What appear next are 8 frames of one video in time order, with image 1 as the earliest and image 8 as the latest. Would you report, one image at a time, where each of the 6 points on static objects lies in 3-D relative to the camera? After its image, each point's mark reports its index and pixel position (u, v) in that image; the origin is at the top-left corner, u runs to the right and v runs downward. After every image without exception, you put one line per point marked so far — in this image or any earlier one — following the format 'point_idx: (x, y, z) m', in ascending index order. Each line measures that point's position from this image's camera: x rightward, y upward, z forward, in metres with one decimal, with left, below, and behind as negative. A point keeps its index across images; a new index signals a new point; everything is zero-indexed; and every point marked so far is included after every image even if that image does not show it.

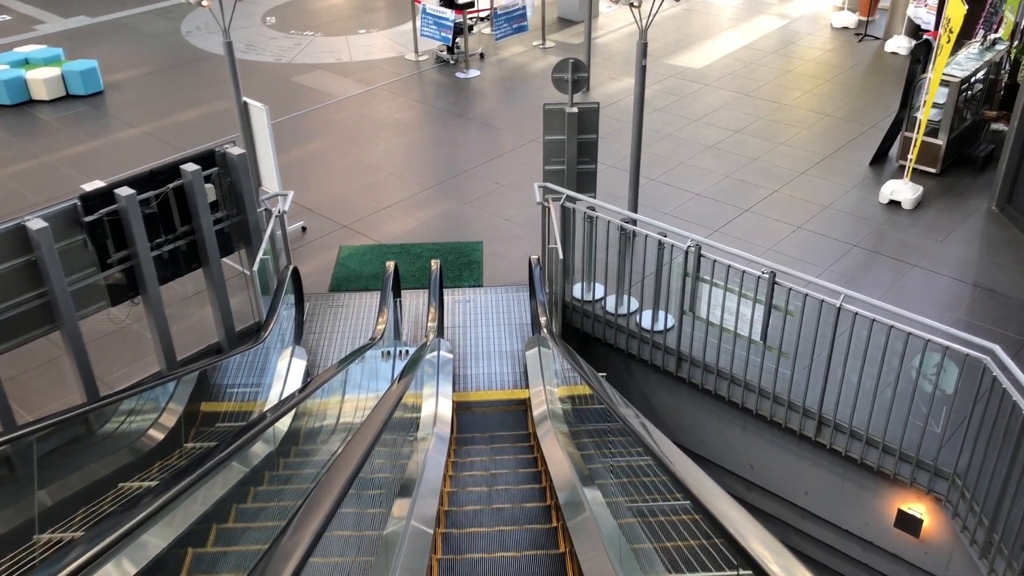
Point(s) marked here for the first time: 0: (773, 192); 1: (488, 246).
0: (+2.9, +1.0, +9.9) m
1: (-0.2, +0.4, +9.1) m
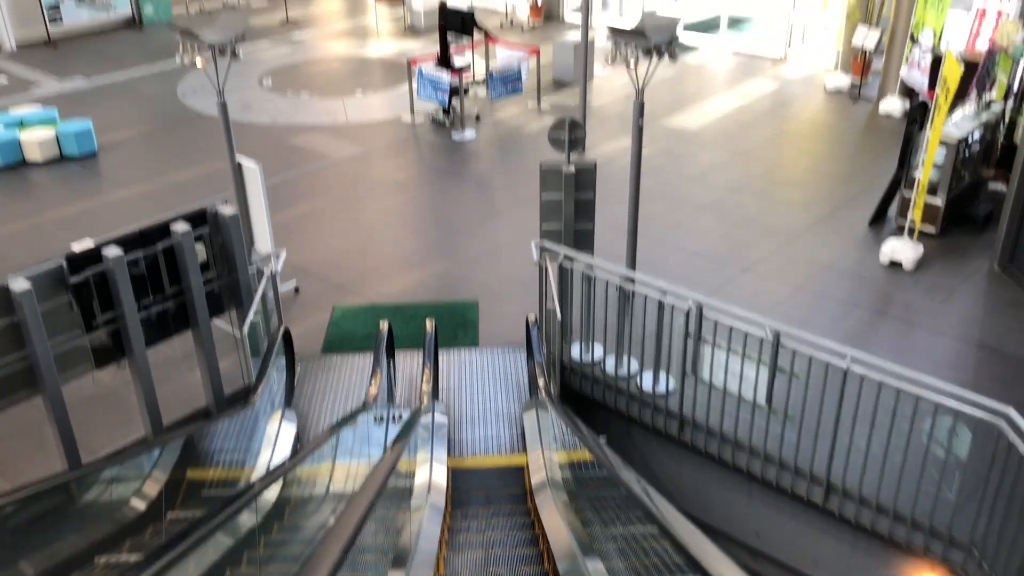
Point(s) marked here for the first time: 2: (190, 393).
0: (+2.8, +0.4, +9.8) m
1: (-0.3, -0.2, +8.9) m
2: (-2.7, -0.9, +7.6) m
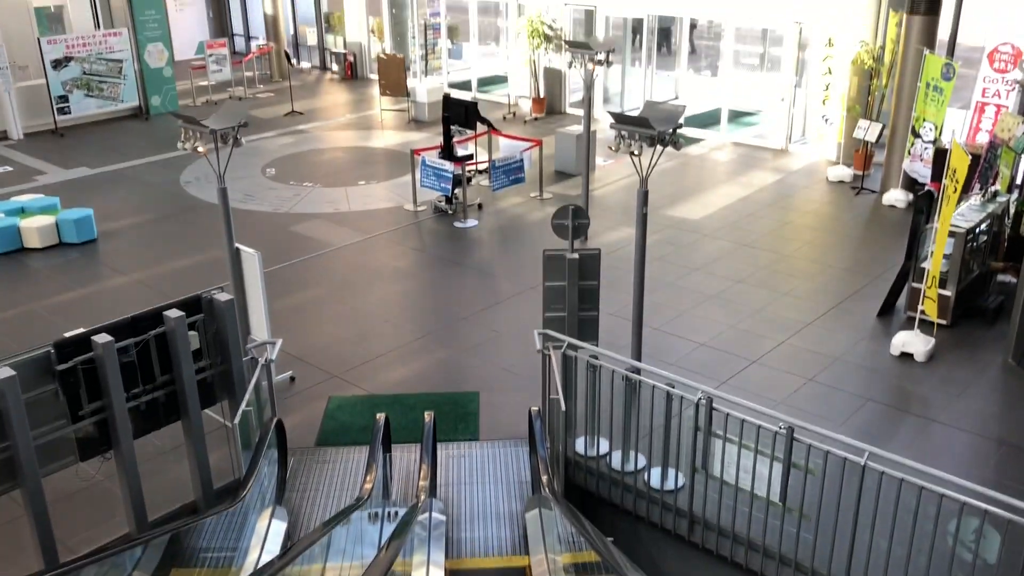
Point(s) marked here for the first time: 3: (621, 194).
0: (+2.8, -0.6, +9.6) m
1: (-0.3, -1.0, +8.6) m
2: (-2.7, -1.6, +7.3) m
3: (+1.7, +1.5, +14.3) m
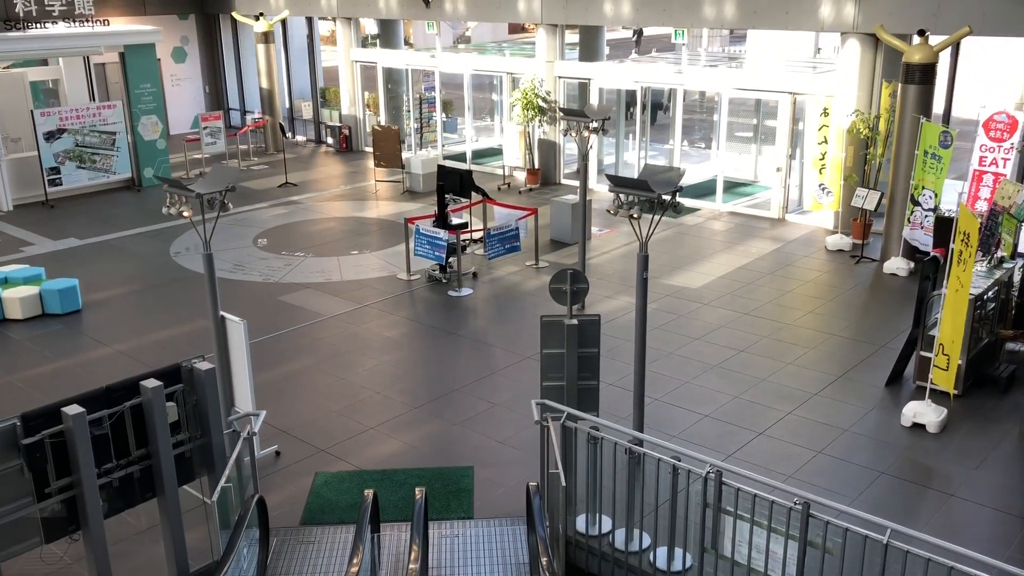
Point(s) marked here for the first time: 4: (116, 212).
0: (+2.8, -1.3, +9.2) m
1: (-0.3, -1.7, +8.2) m
2: (-2.7, -2.1, +6.8) m
3: (+1.6, +0.4, +14.1) m
4: (-7.6, +1.4, +17.3) m
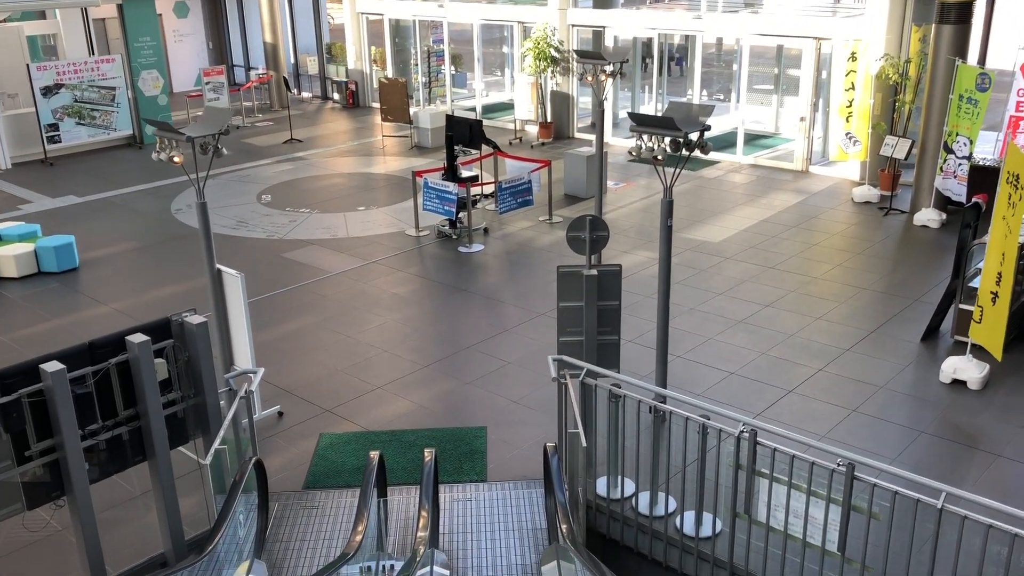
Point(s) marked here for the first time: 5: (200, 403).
0: (+2.9, -0.8, +8.7) m
1: (-0.2, -1.2, +7.8) m
2: (-2.6, -1.8, +6.4) m
3: (+1.8, +1.1, +13.6) m
4: (-7.3, +2.2, +16.8) m
5: (-2.1, -0.8, +6.2) m
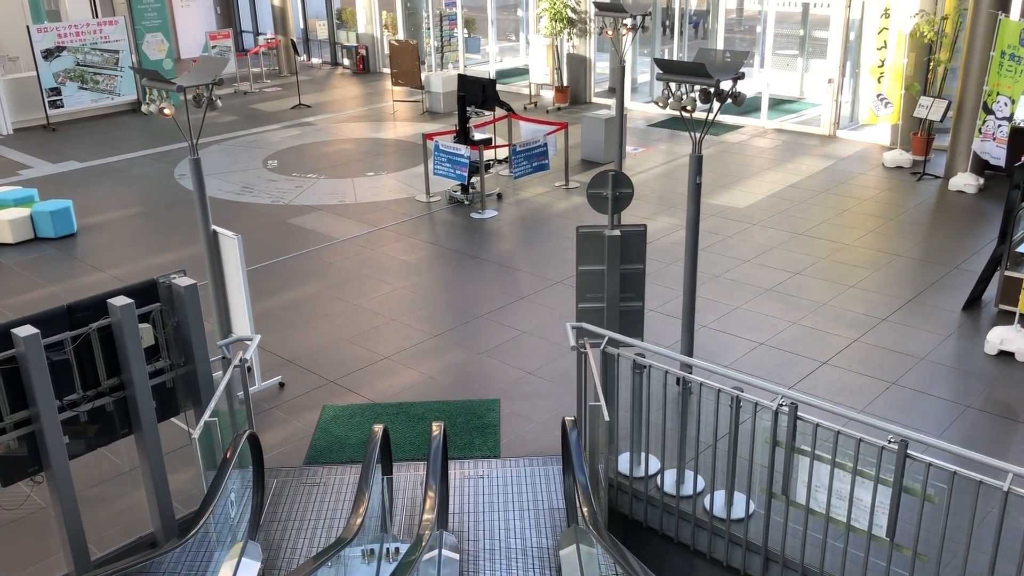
0: (+3.1, -0.5, +8.2) m
1: (0.0, -0.9, +7.3) m
2: (-2.5, -1.5, +6.0) m
3: (+2.1, +1.5, +13.0) m
4: (-7.1, +2.8, +16.3) m
5: (-2.0, -0.5, +5.8) m
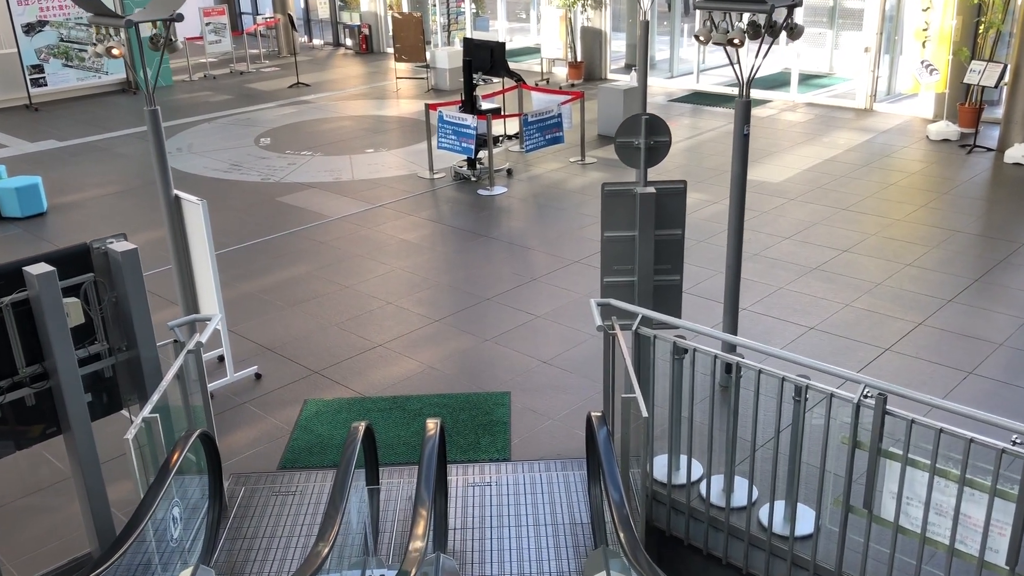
0: (+3.2, -0.3, +7.1) m
1: (0.0, -0.8, +6.2) m
2: (-2.4, -1.3, +5.0) m
3: (+2.2, +1.7, +11.9) m
4: (-6.9, +2.9, +15.3) m
5: (-2.0, -0.4, +4.7) m
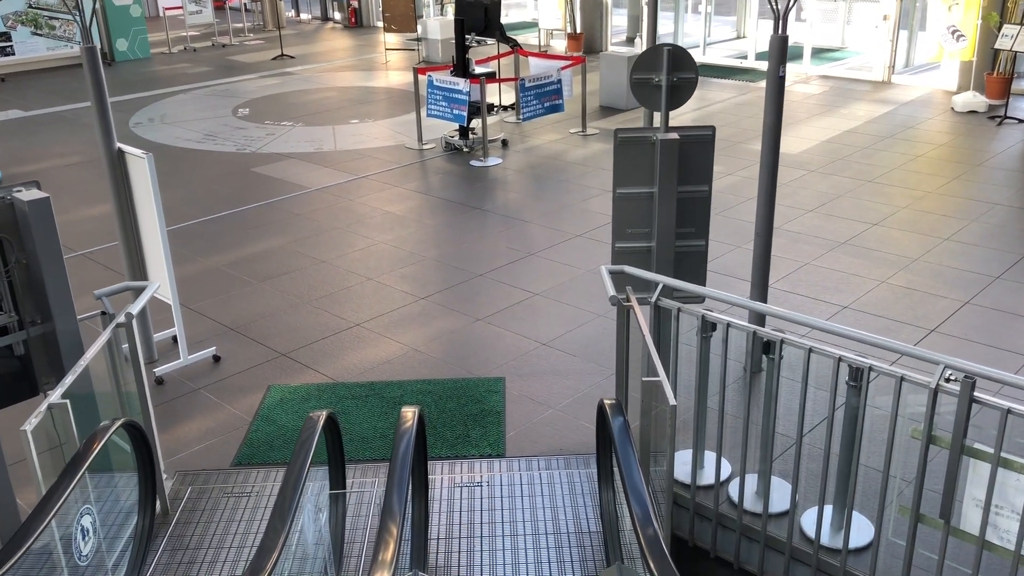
0: (+3.1, -0.1, +6.3) m
1: (0.0, -0.6, +5.4) m
2: (-2.5, -1.2, +4.2) m
3: (+2.1, +1.9, +11.1) m
4: (-7.0, +3.2, +14.4) m
5: (-2.0, -0.2, +3.9) m
